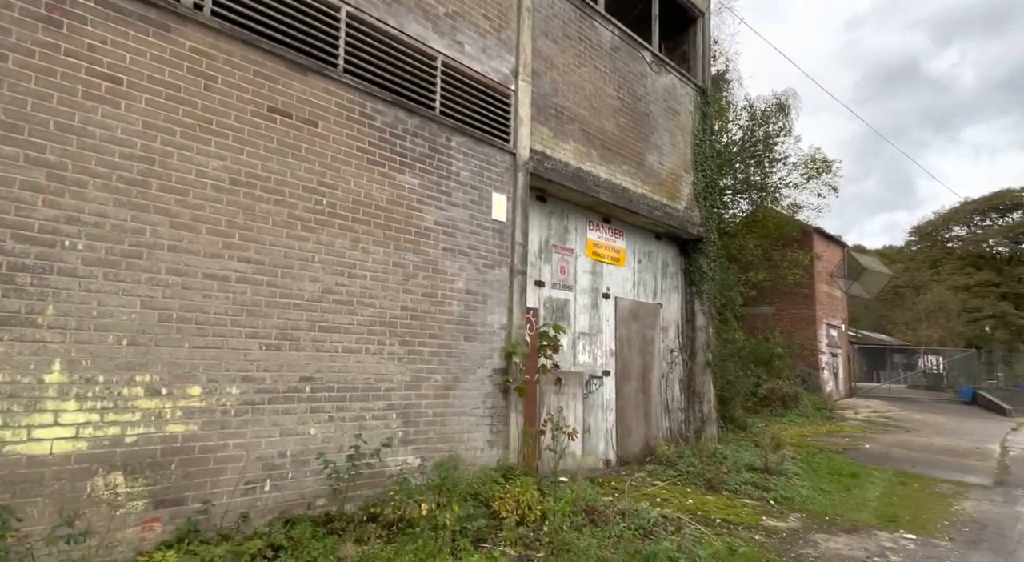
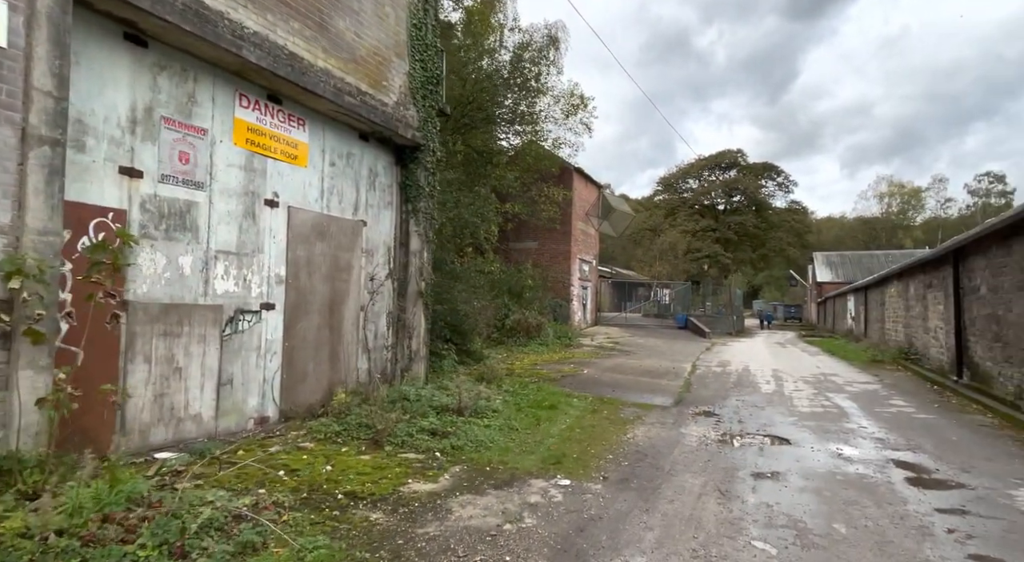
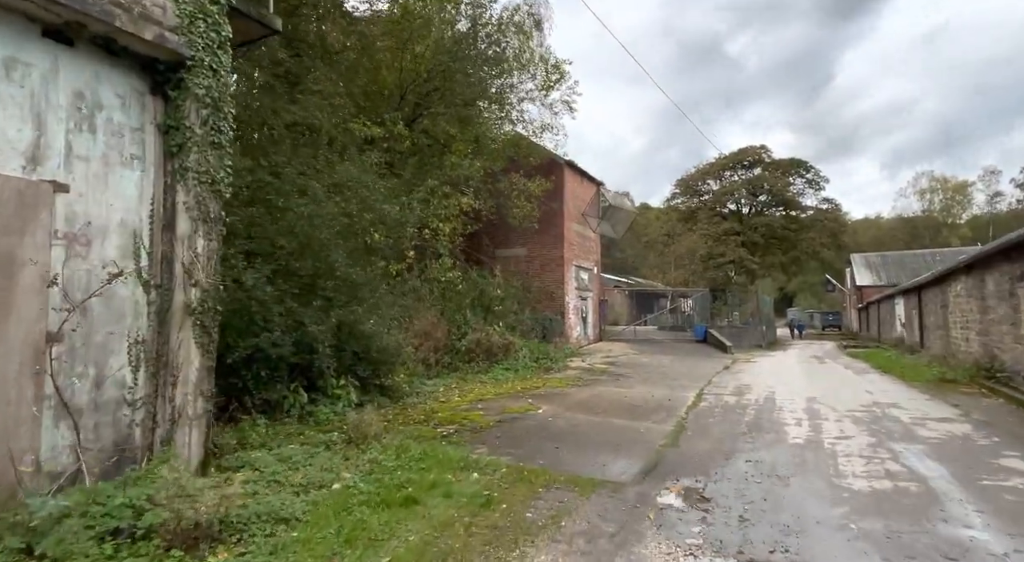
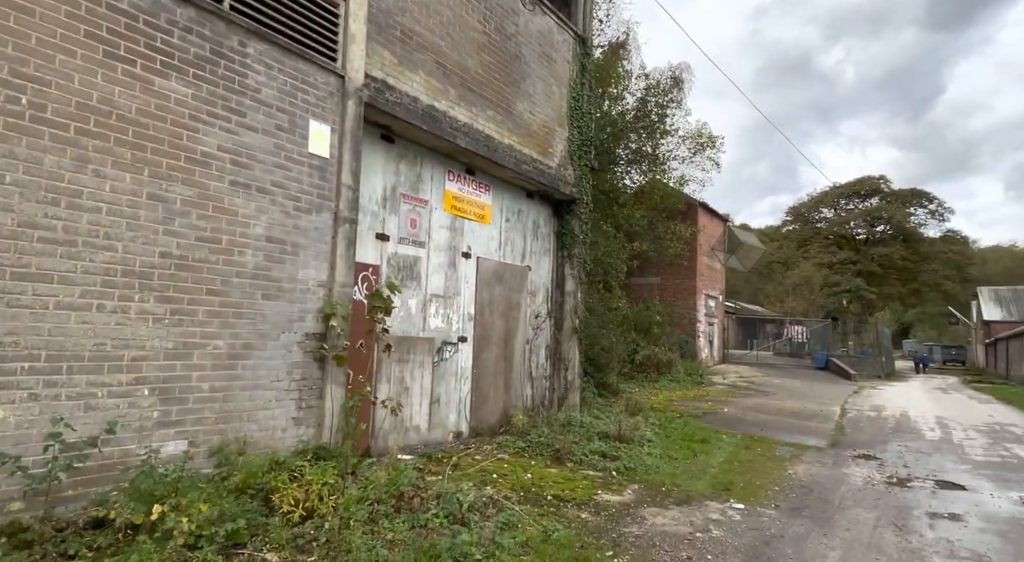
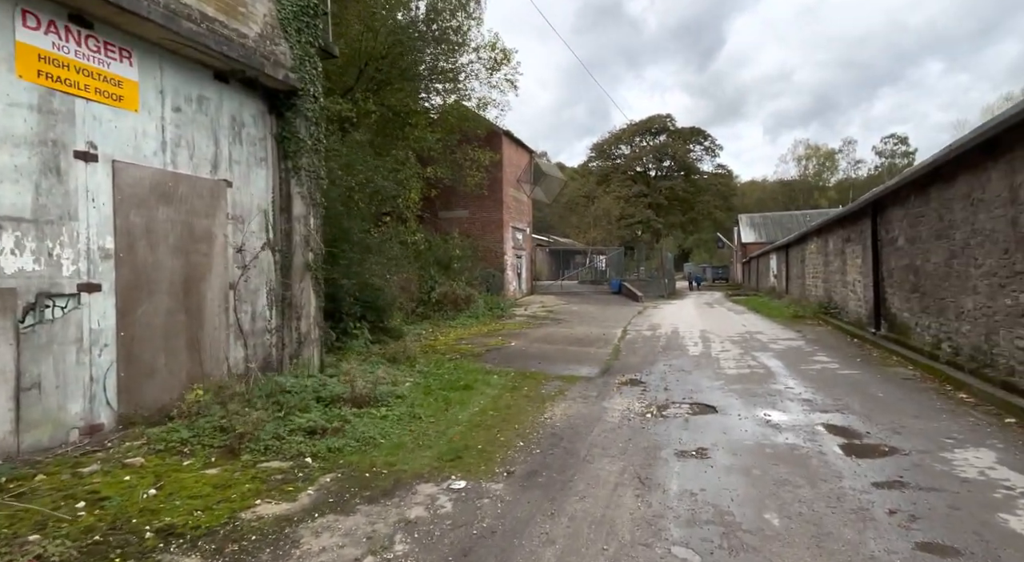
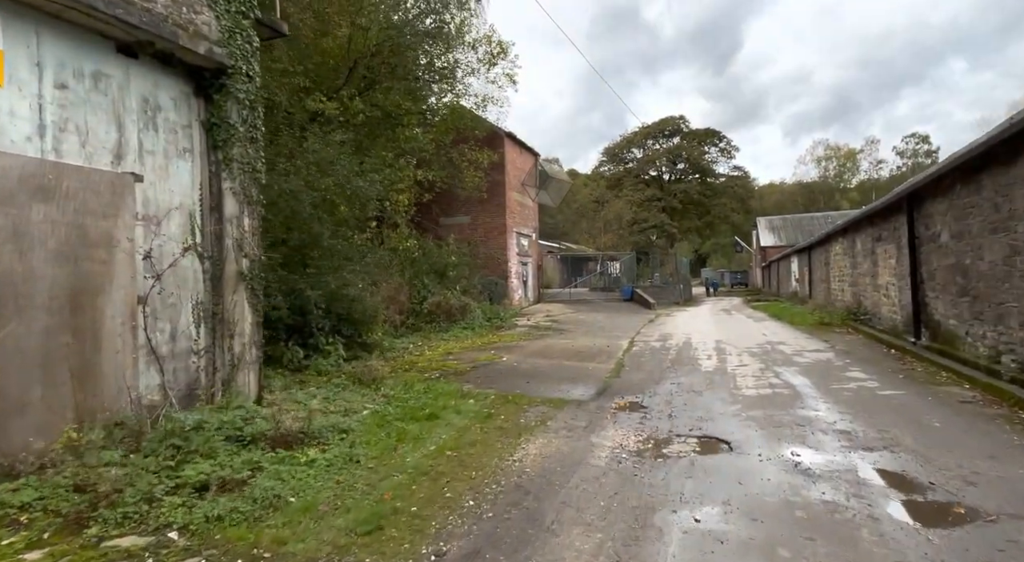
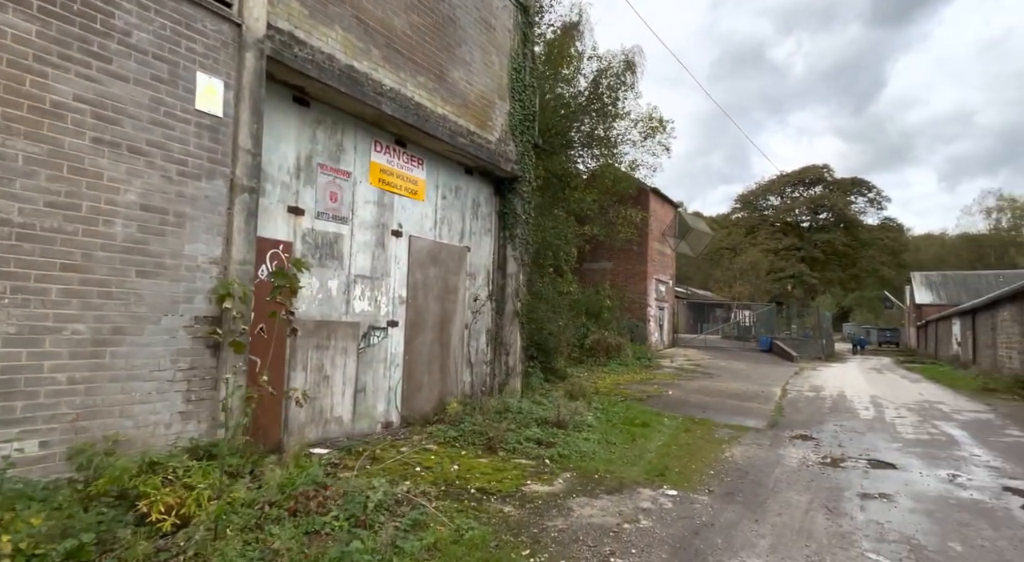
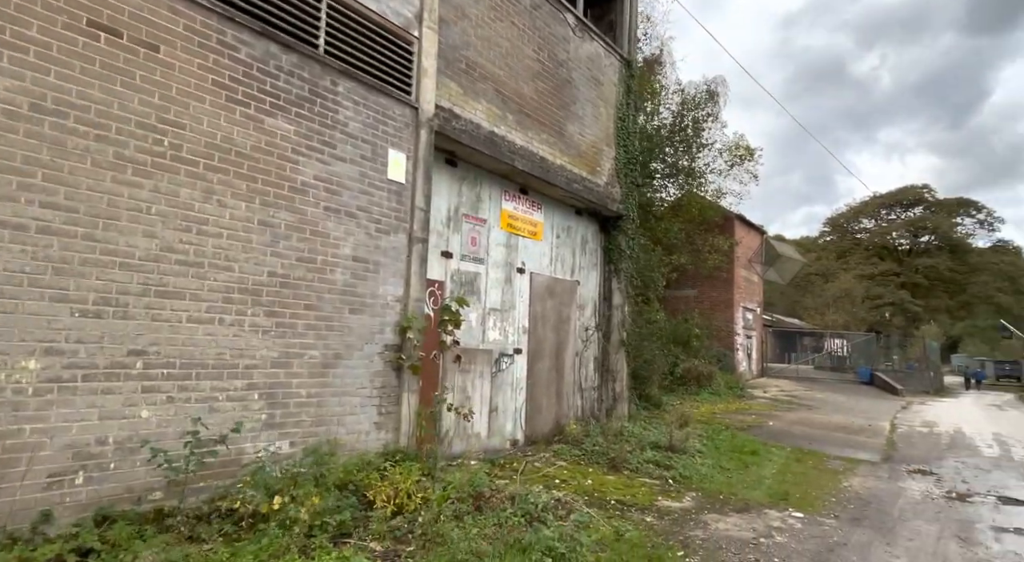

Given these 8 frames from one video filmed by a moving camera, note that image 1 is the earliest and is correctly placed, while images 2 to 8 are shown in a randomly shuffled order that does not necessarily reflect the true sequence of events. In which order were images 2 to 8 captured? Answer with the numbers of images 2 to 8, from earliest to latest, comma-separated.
8, 4, 7, 2, 5, 6, 3
